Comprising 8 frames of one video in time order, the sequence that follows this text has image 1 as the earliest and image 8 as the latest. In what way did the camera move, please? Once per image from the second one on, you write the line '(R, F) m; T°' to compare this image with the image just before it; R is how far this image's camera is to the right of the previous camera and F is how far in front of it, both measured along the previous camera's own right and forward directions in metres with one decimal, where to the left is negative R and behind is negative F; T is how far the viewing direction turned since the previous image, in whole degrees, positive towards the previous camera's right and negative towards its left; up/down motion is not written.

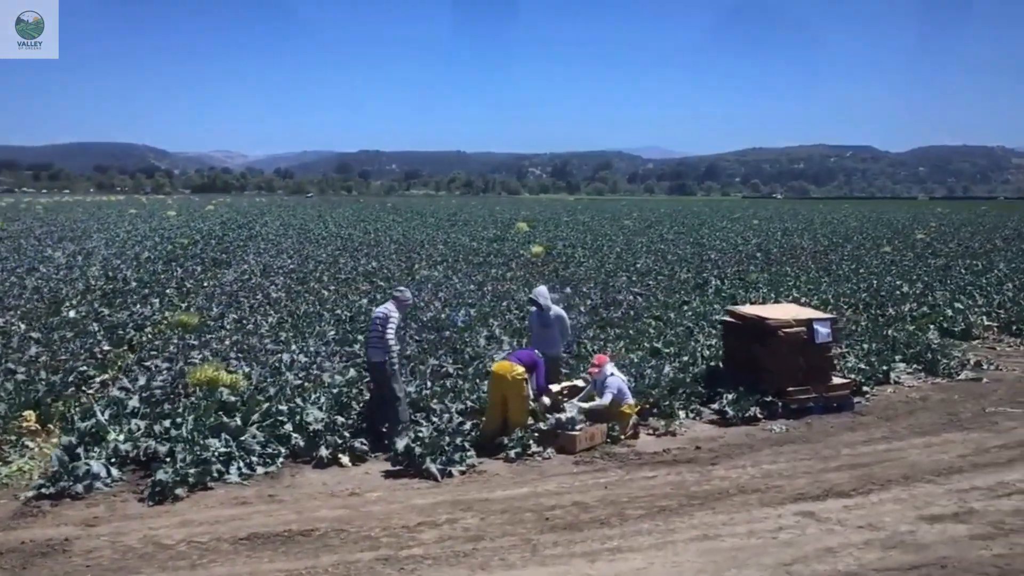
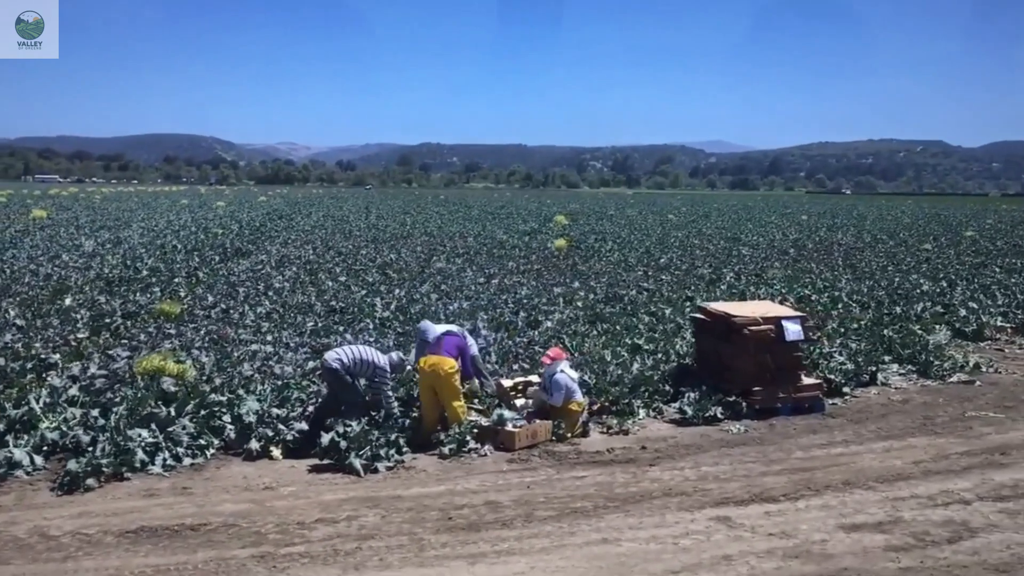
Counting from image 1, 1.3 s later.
(+0.8, +0.2) m; -3°
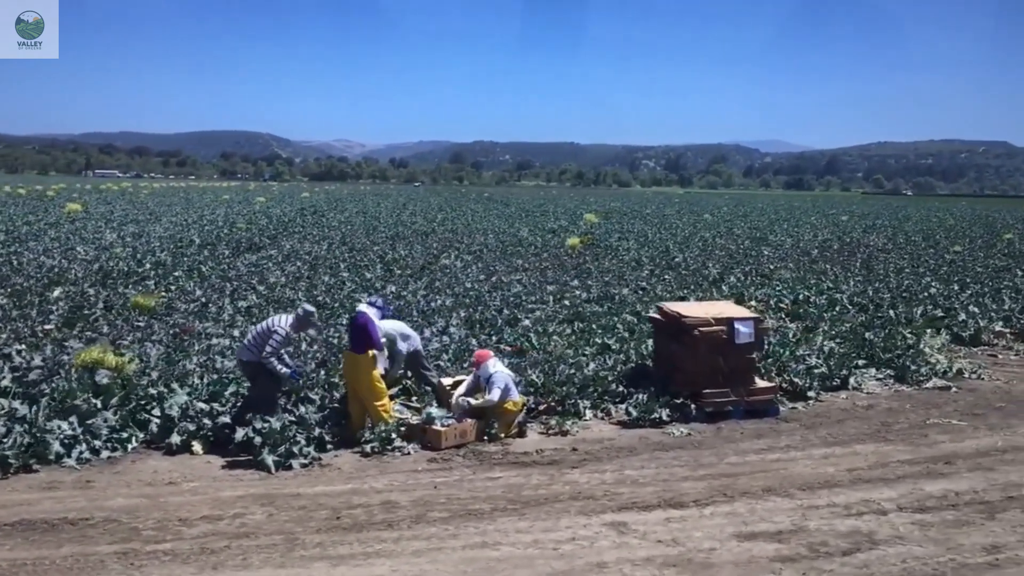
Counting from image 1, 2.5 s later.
(+0.8, +0.1) m; -2°
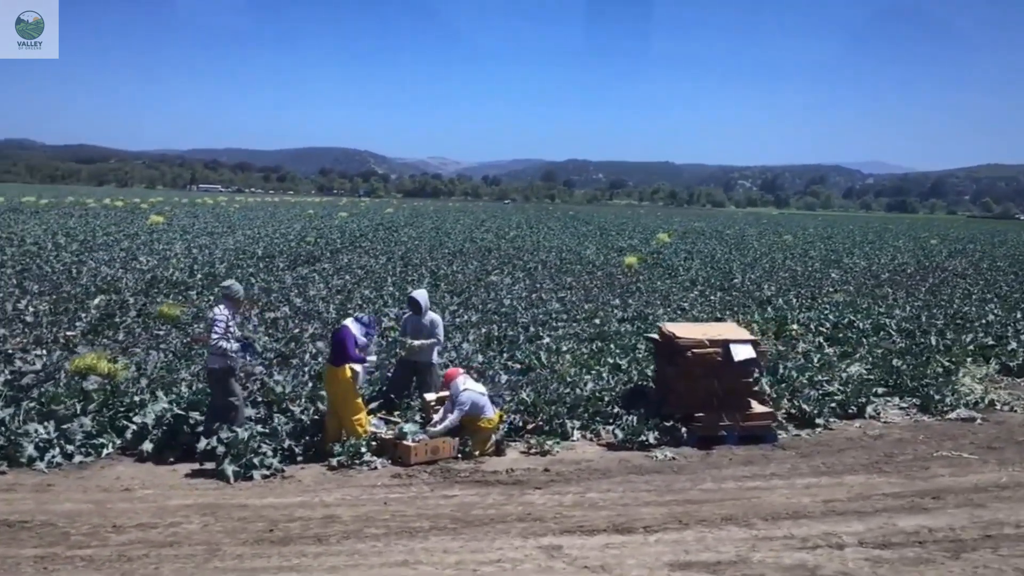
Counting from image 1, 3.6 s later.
(+0.8, +0.1) m; -5°
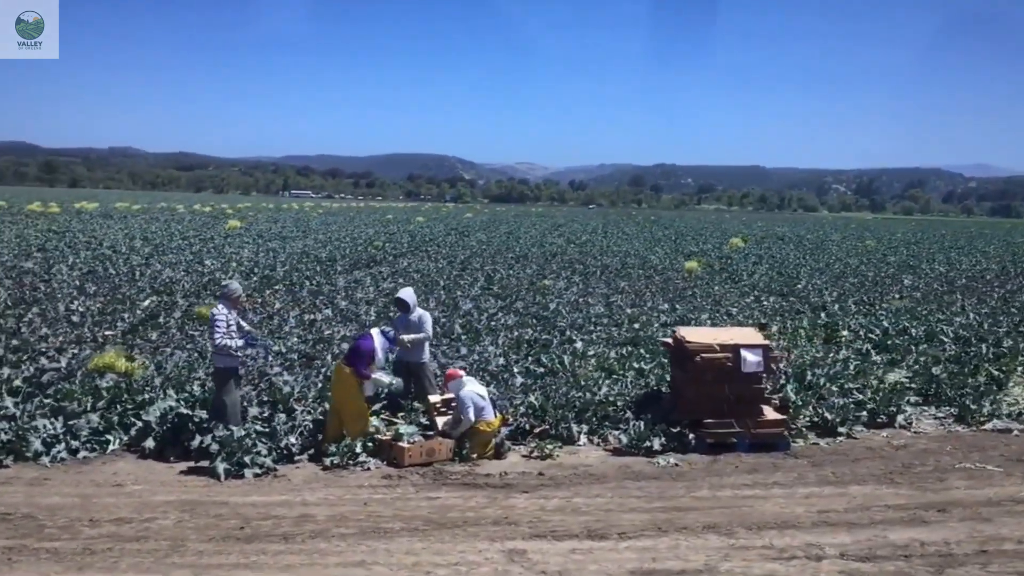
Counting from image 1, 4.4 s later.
(+0.6, +0.1) m; -5°
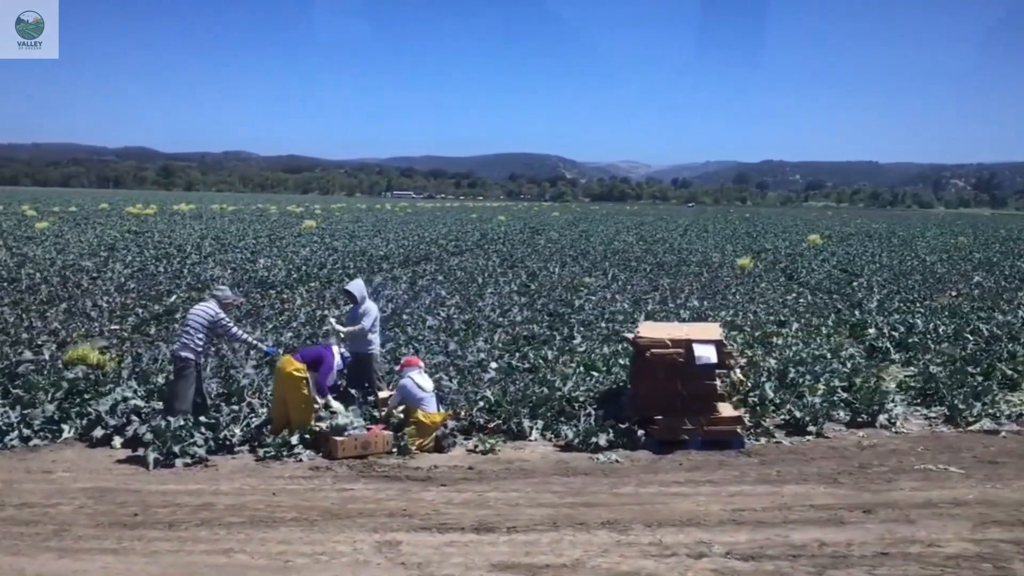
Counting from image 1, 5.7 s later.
(+1.2, 0.0) m; -5°
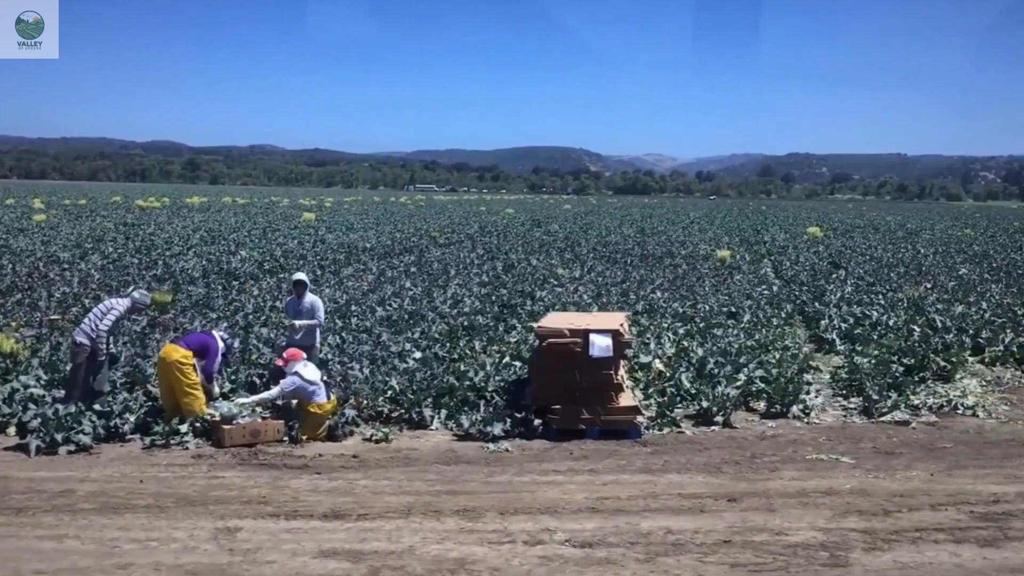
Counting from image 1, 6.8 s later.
(+1.0, 0.0) m; -1°
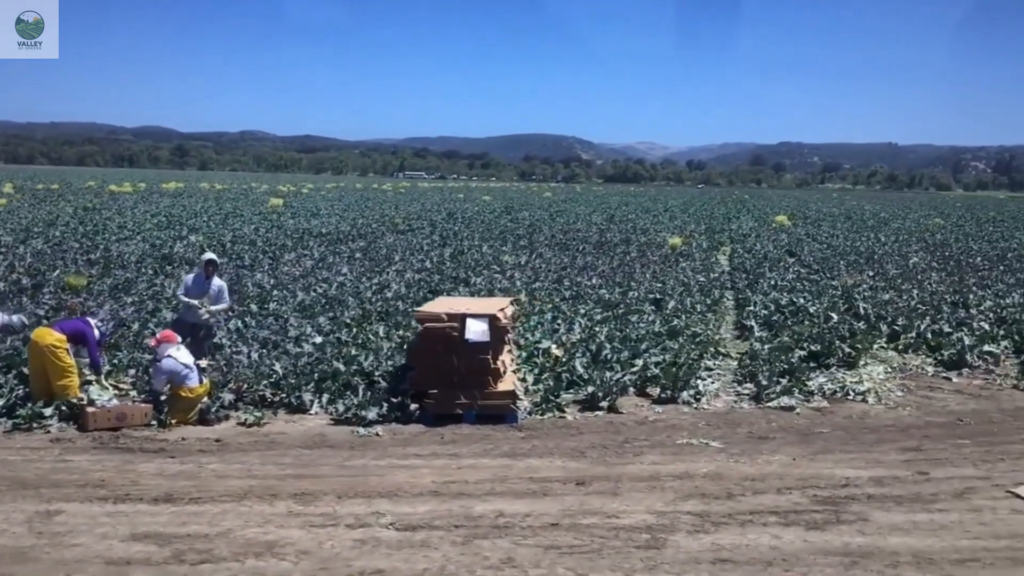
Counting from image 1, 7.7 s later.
(+0.9, 0.0) m; +1°
